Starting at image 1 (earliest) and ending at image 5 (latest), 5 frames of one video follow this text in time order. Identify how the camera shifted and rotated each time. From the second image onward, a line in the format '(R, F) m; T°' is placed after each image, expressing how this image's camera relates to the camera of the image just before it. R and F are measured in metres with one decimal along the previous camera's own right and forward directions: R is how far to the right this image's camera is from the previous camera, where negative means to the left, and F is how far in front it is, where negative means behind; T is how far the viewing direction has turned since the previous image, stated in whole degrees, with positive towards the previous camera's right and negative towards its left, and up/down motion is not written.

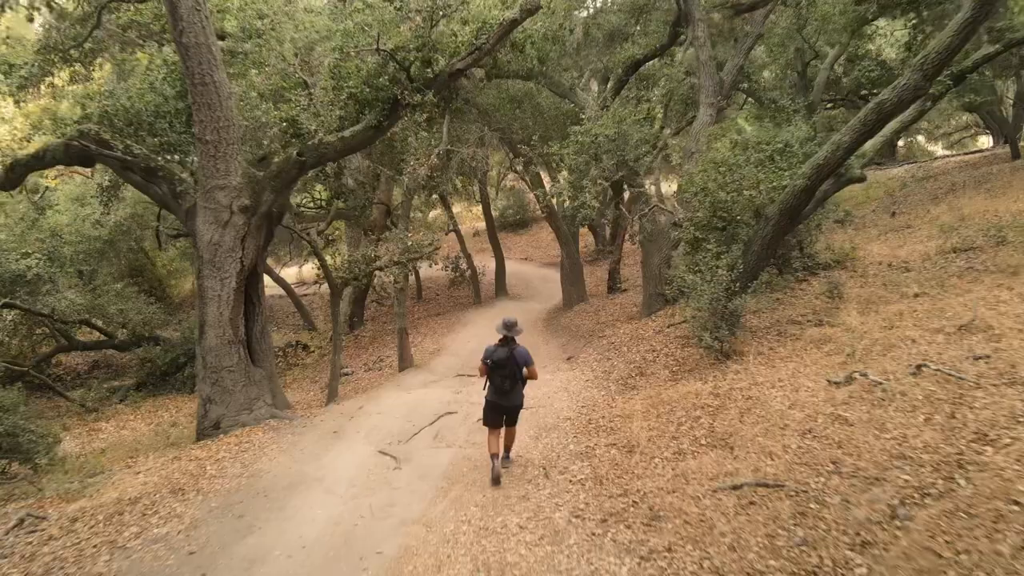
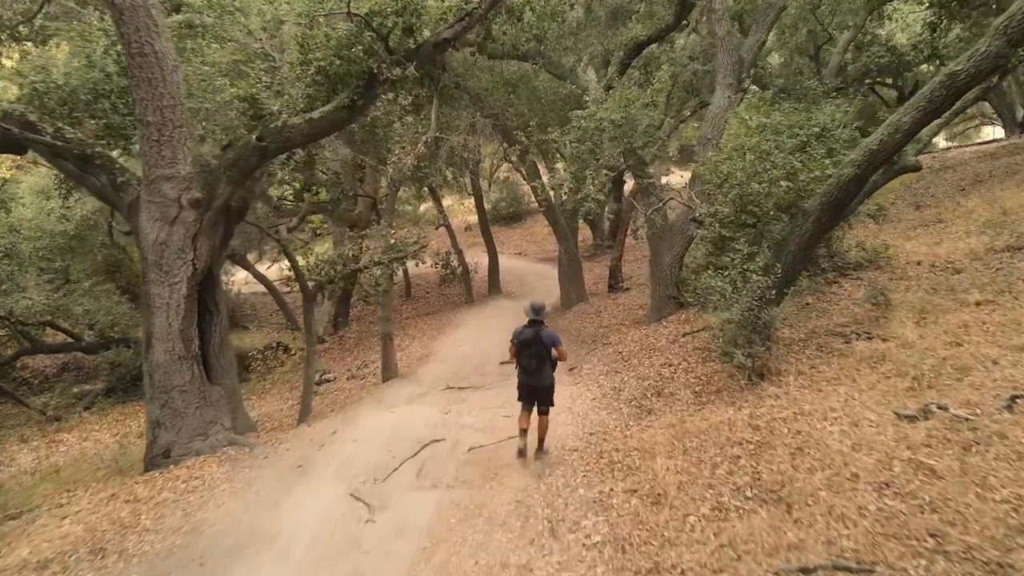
(0.0, +1.5) m; +1°
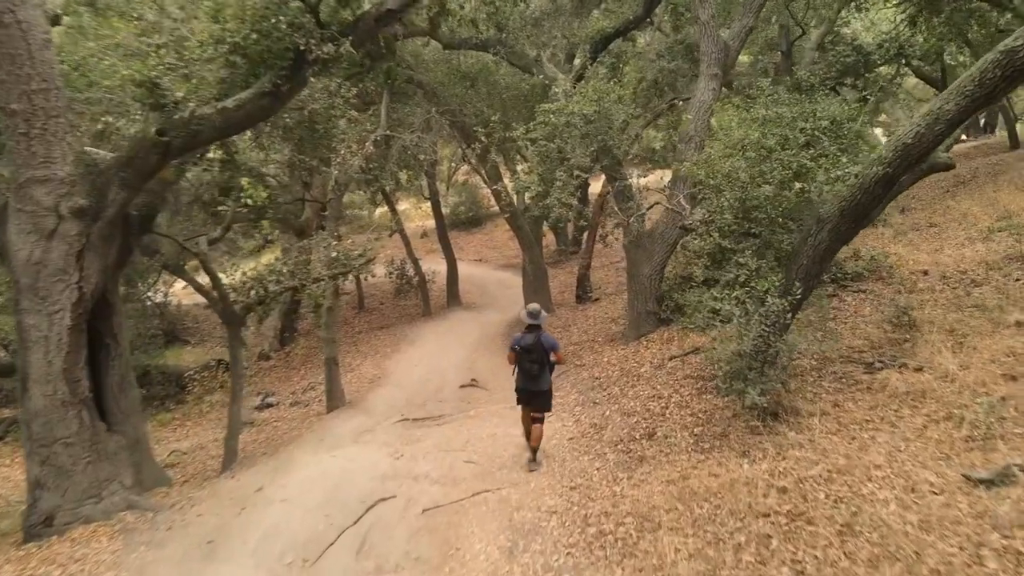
(0.0, +1.5) m; +3°
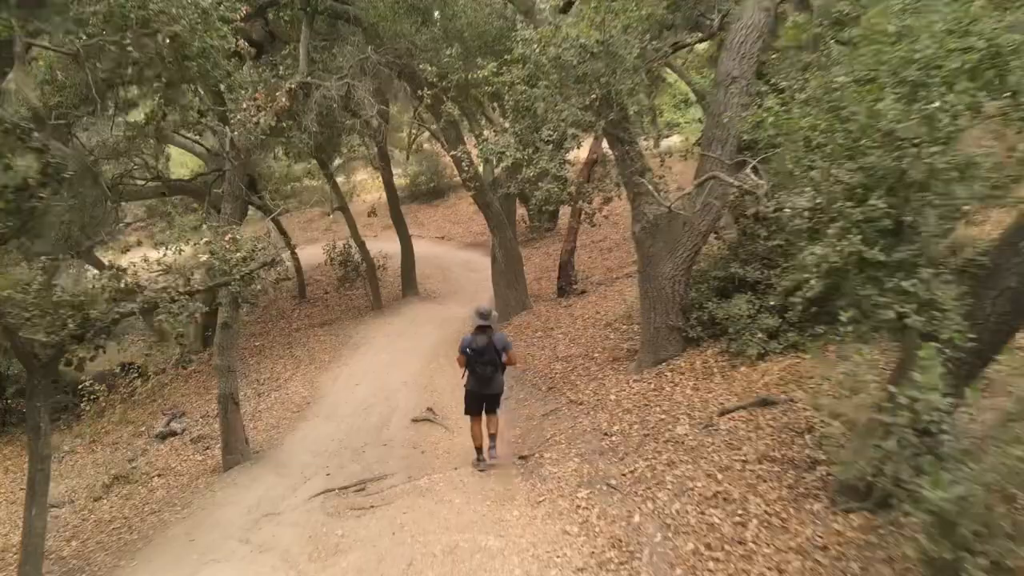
(0.0, +3.6) m; +3°
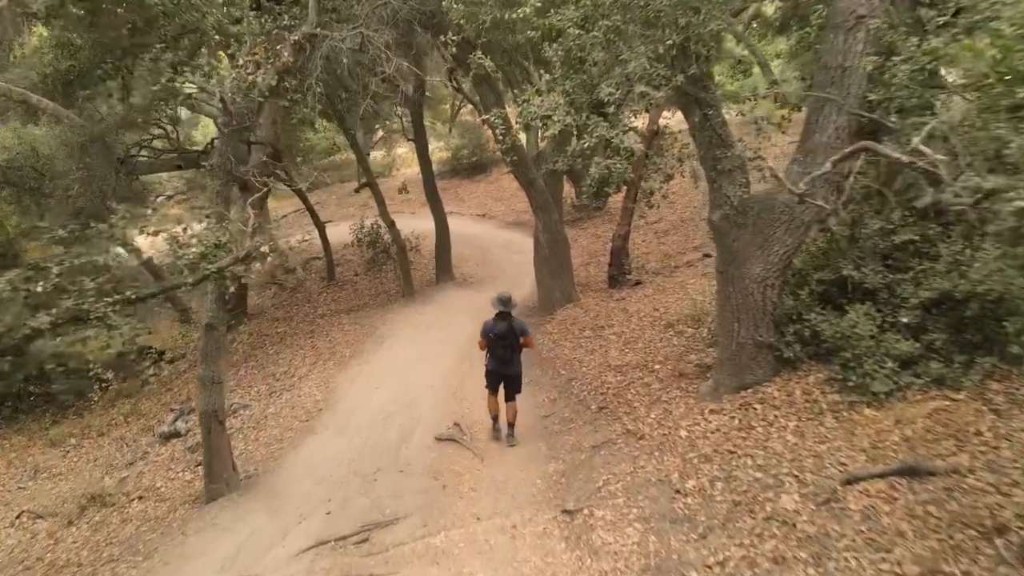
(0.0, +1.8) m; -3°
